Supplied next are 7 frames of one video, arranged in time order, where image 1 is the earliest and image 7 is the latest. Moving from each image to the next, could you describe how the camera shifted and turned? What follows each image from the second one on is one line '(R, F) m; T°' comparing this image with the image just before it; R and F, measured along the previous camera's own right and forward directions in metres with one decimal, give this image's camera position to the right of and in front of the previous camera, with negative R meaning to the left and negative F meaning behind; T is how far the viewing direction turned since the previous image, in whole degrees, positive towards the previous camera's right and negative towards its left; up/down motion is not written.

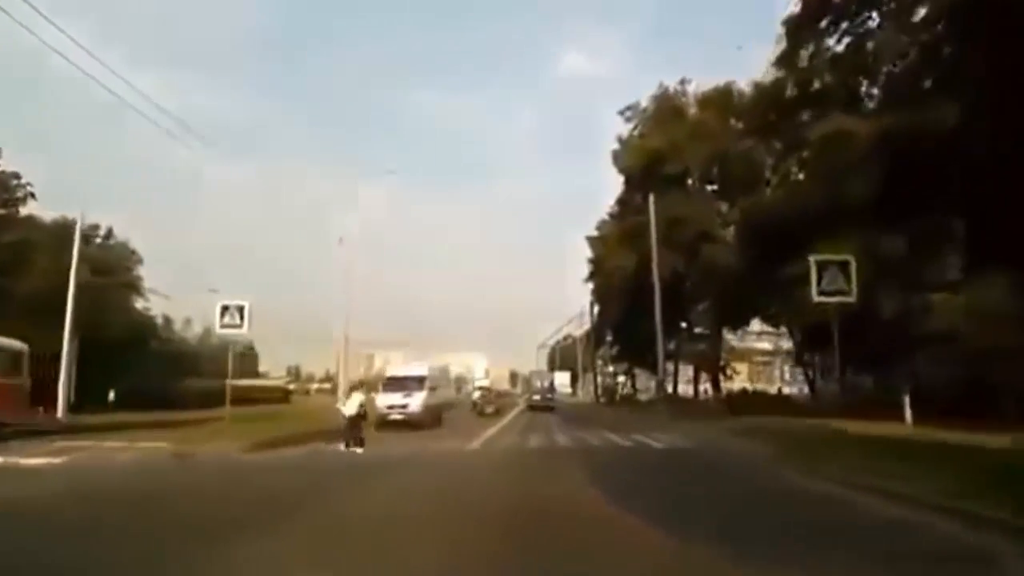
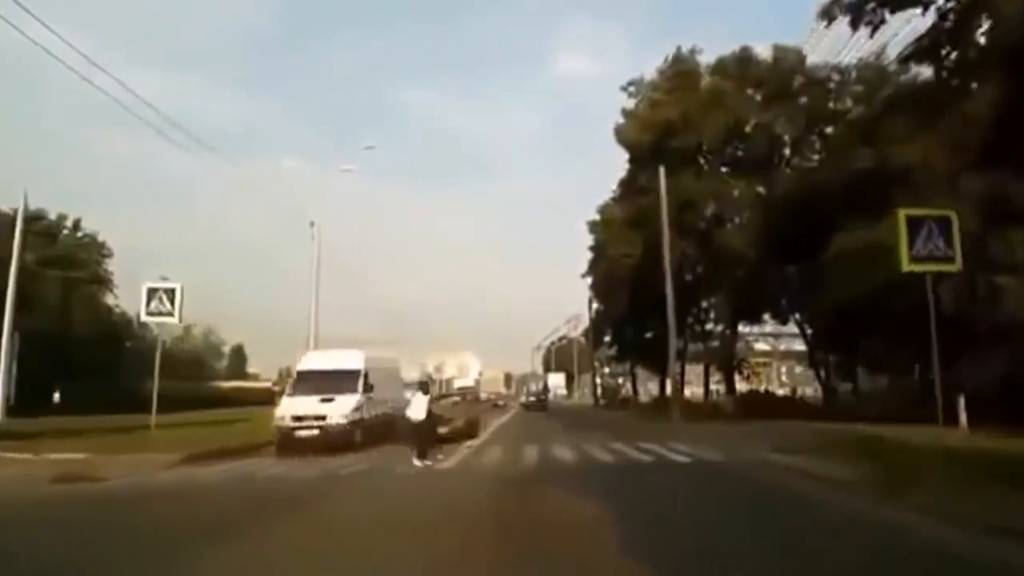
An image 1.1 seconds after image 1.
(+0.1, +5.3) m; 0°
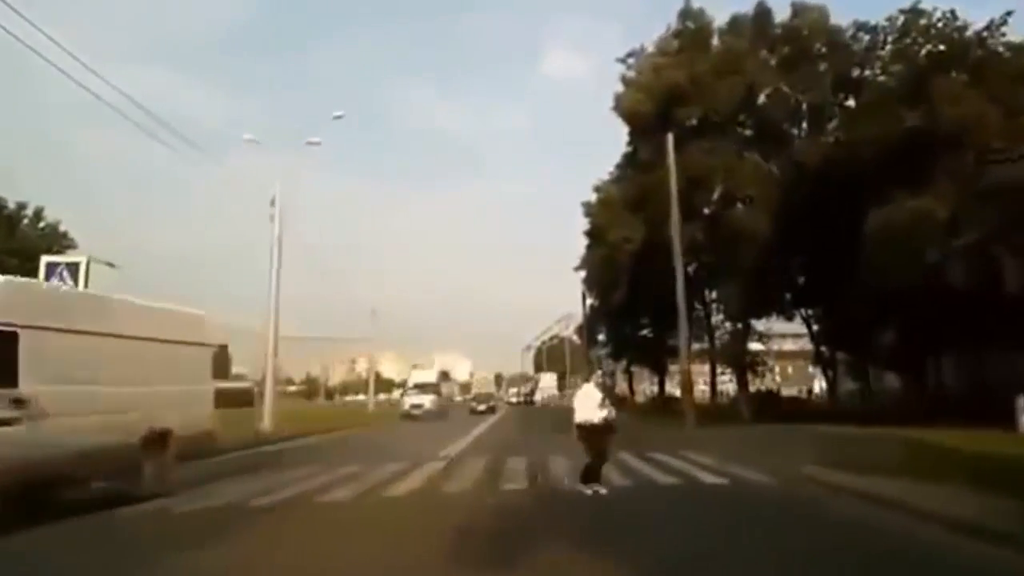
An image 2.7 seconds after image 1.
(+0.1, +4.8) m; 0°
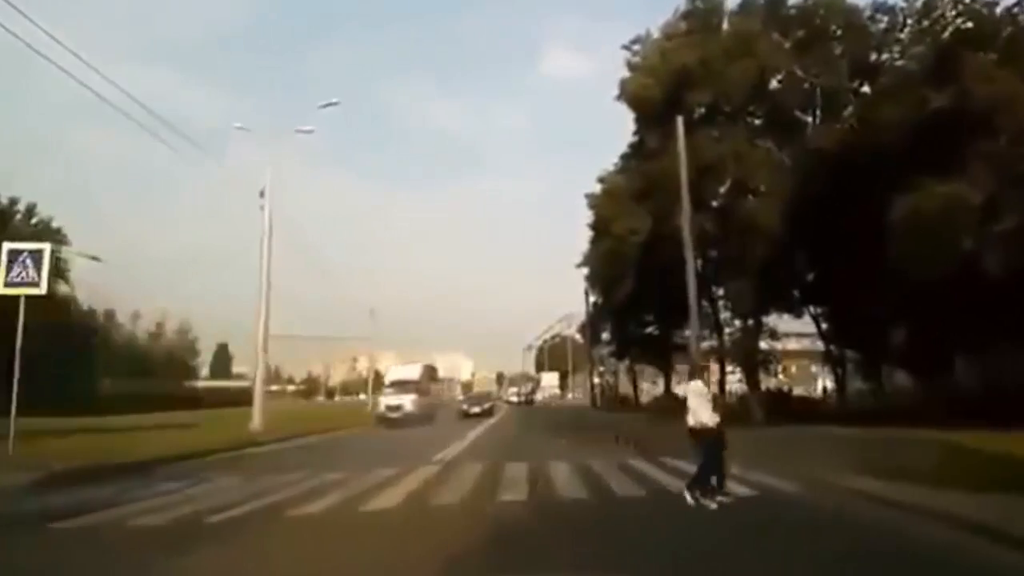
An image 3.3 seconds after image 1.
(0.0, +1.8) m; 0°
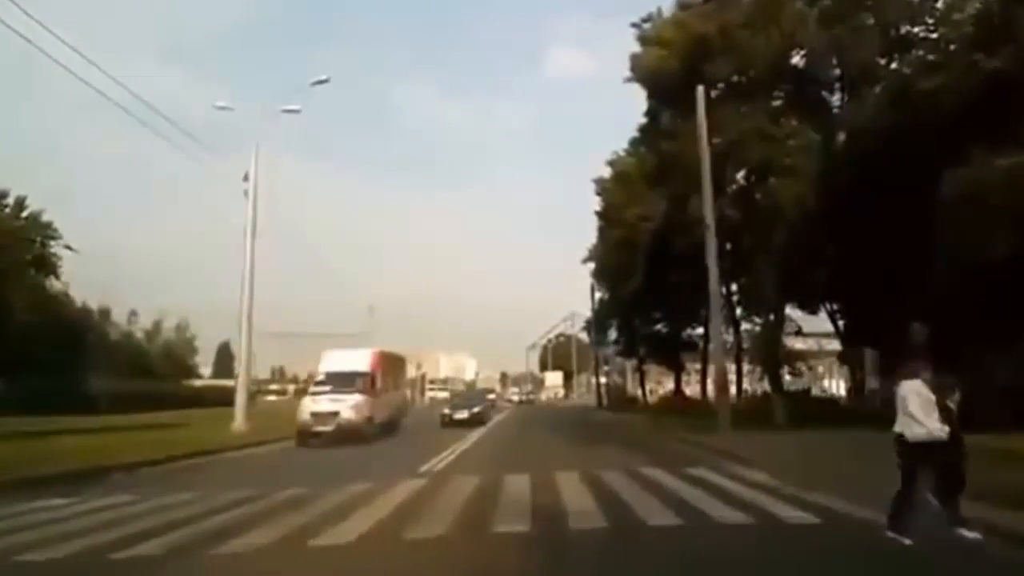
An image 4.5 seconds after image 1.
(0.0, +2.8) m; 0°
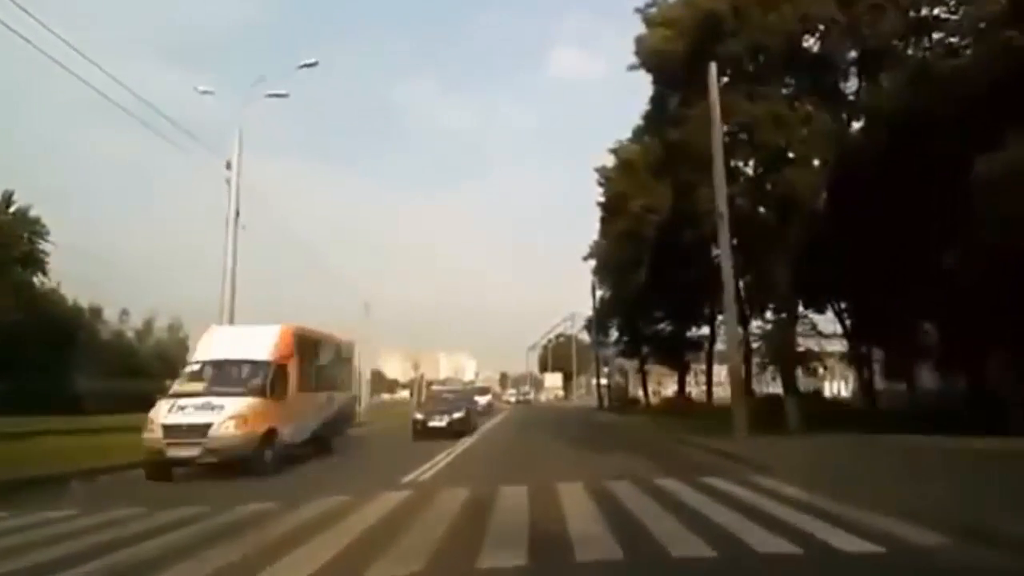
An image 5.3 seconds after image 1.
(0.0, +2.0) m; 0°
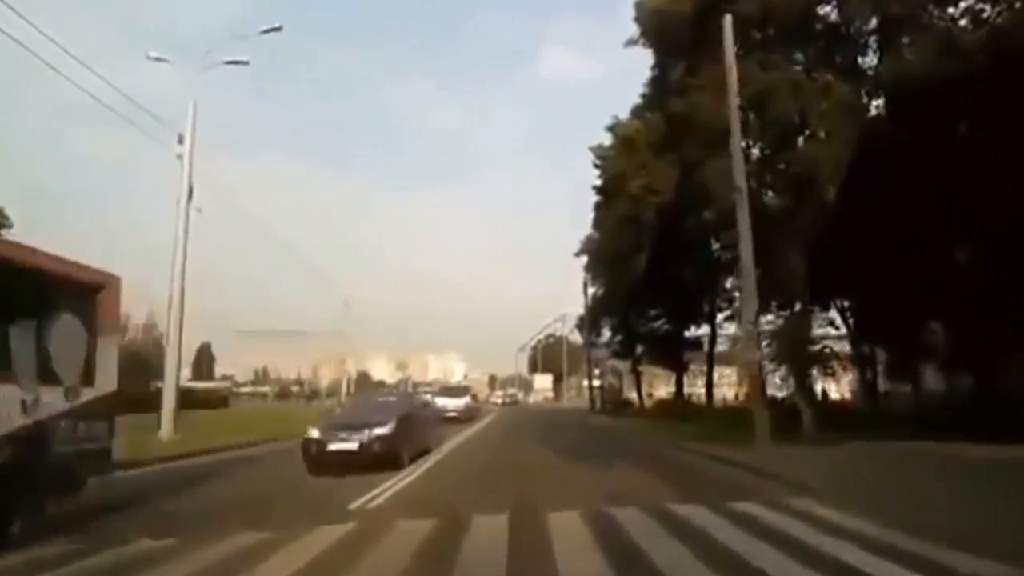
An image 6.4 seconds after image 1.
(+0.1, +3.4) m; 0°
